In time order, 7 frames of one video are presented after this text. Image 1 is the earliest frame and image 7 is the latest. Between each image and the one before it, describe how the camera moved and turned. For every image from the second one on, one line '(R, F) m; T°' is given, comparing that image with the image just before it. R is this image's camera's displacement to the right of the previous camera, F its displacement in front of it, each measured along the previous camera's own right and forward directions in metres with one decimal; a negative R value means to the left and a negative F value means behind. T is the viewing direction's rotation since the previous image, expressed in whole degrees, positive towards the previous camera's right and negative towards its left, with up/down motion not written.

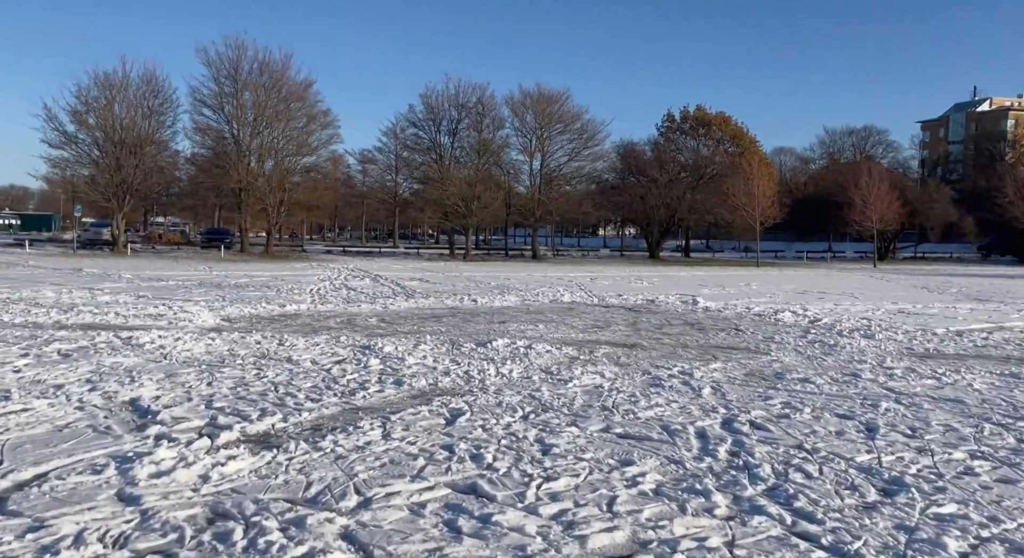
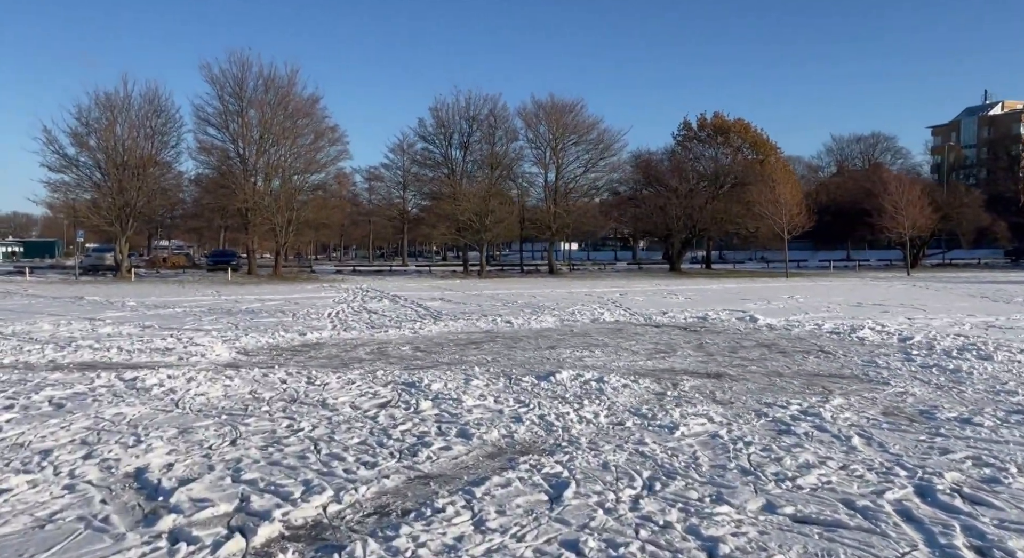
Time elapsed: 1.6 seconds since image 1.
(-0.8, +1.7) m; 0°
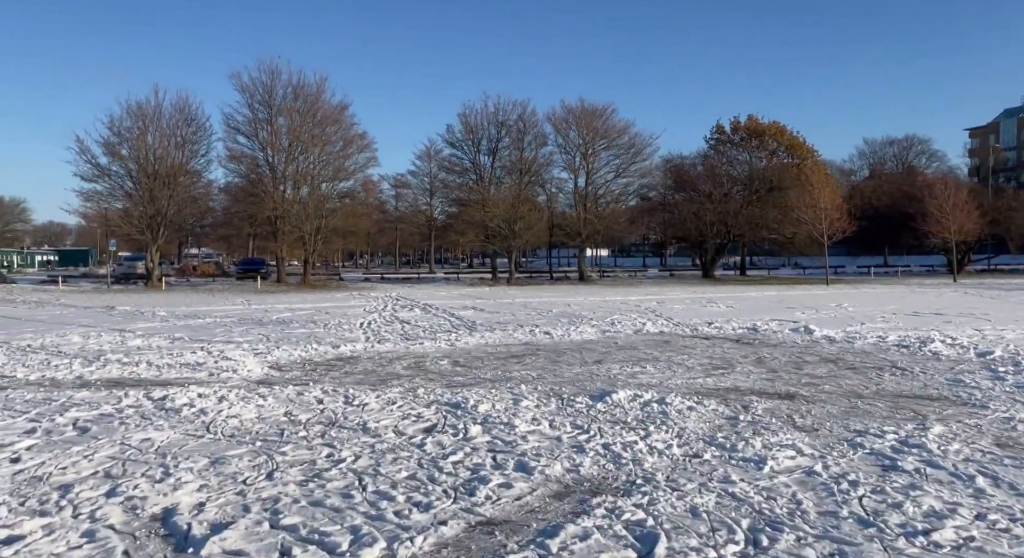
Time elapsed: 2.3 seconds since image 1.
(-0.3, +0.8) m; -2°
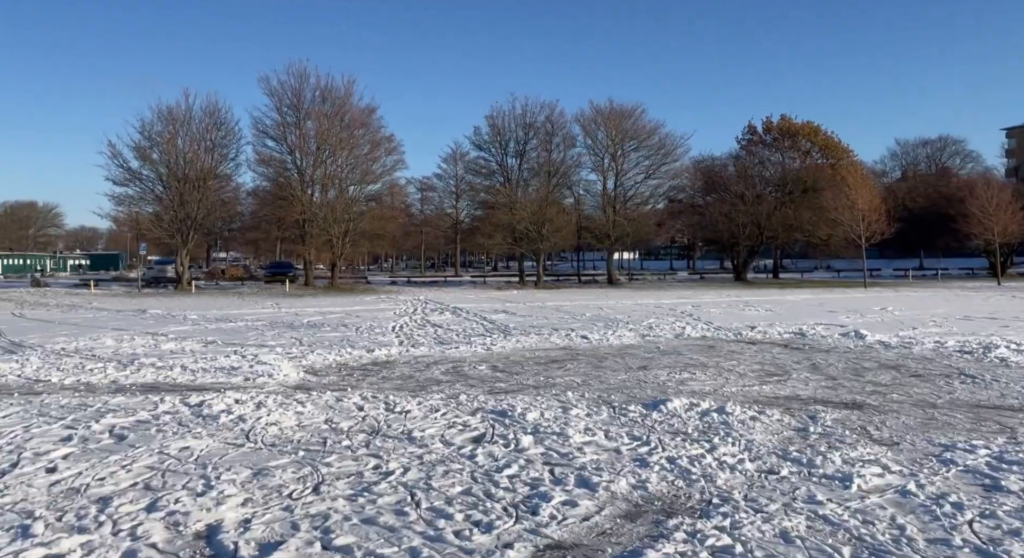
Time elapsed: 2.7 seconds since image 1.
(-0.3, +0.4) m; -2°
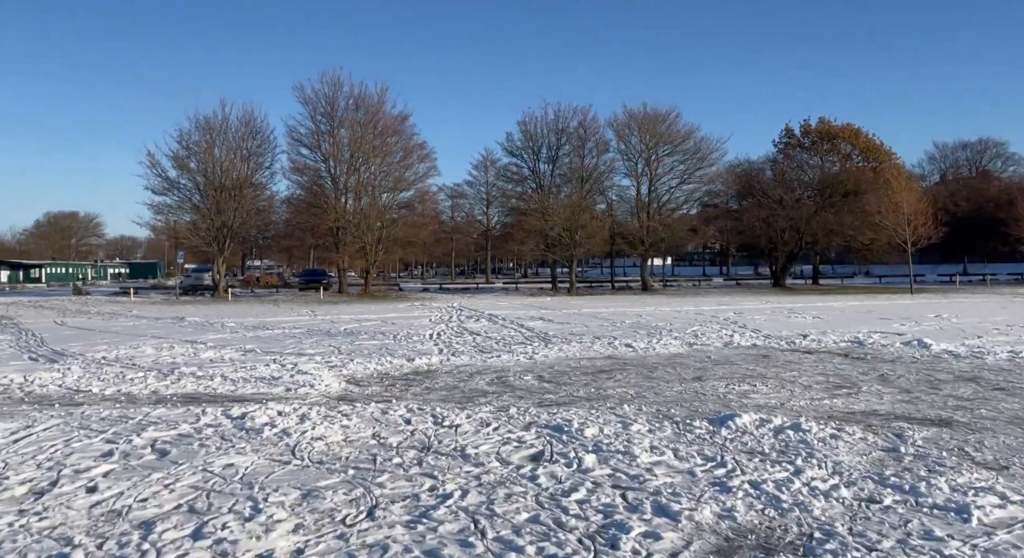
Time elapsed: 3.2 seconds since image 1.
(-0.3, +0.5) m; -2°
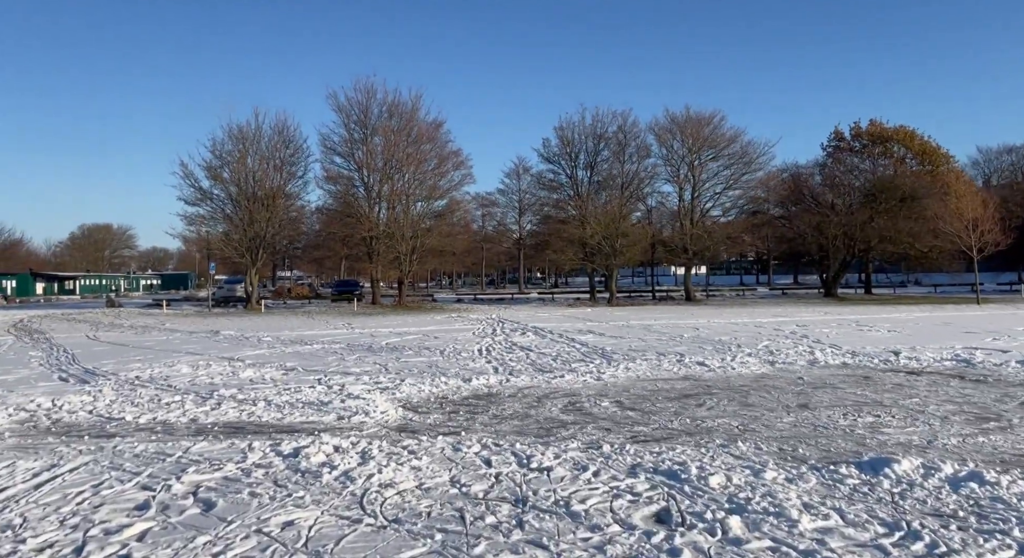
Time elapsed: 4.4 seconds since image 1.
(-0.7, +1.4) m; -2°
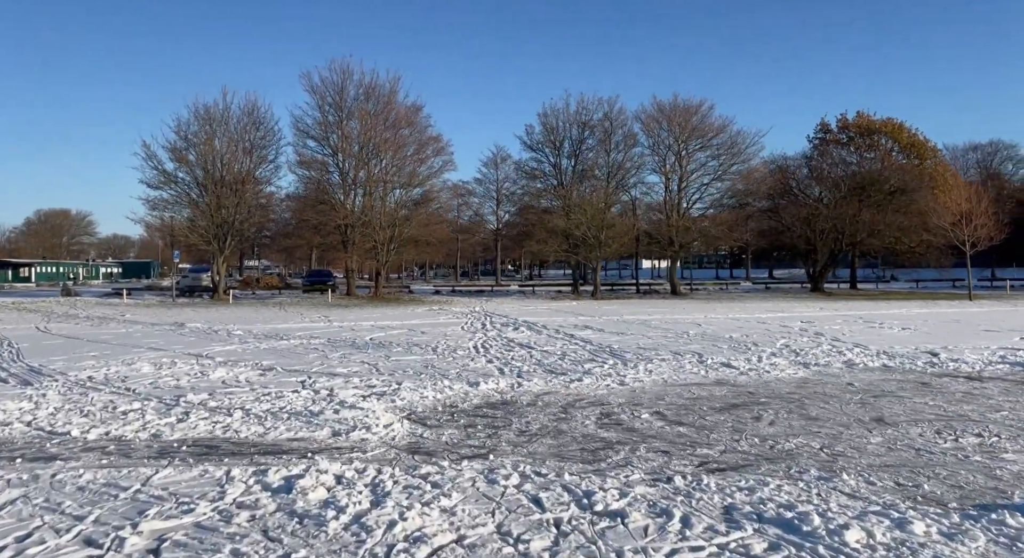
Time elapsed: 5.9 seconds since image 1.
(-0.7, +1.8) m; +2°
